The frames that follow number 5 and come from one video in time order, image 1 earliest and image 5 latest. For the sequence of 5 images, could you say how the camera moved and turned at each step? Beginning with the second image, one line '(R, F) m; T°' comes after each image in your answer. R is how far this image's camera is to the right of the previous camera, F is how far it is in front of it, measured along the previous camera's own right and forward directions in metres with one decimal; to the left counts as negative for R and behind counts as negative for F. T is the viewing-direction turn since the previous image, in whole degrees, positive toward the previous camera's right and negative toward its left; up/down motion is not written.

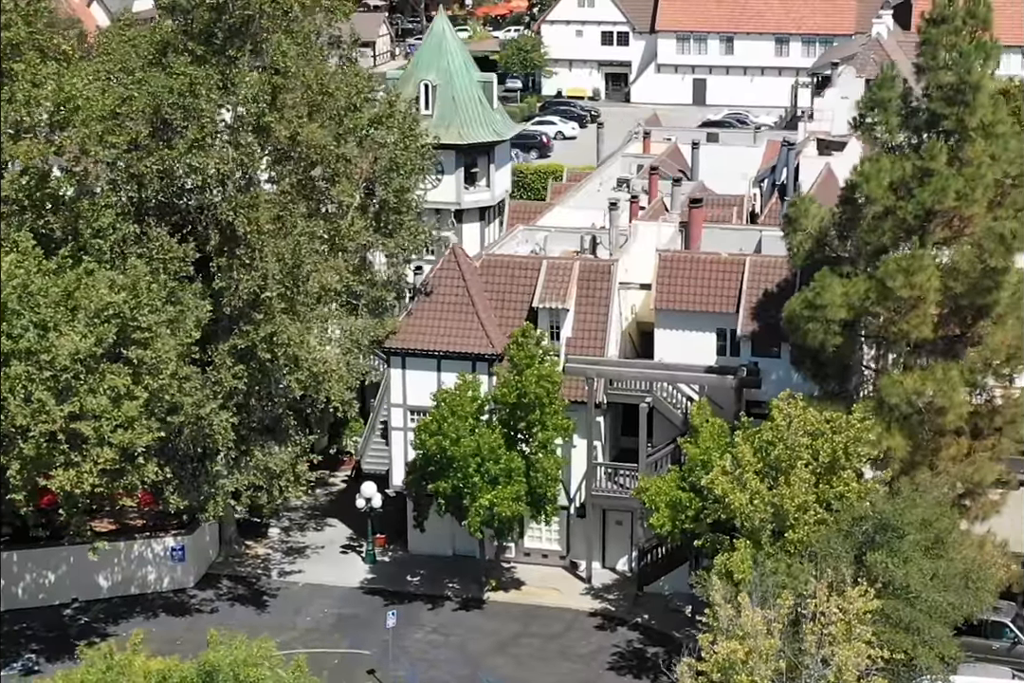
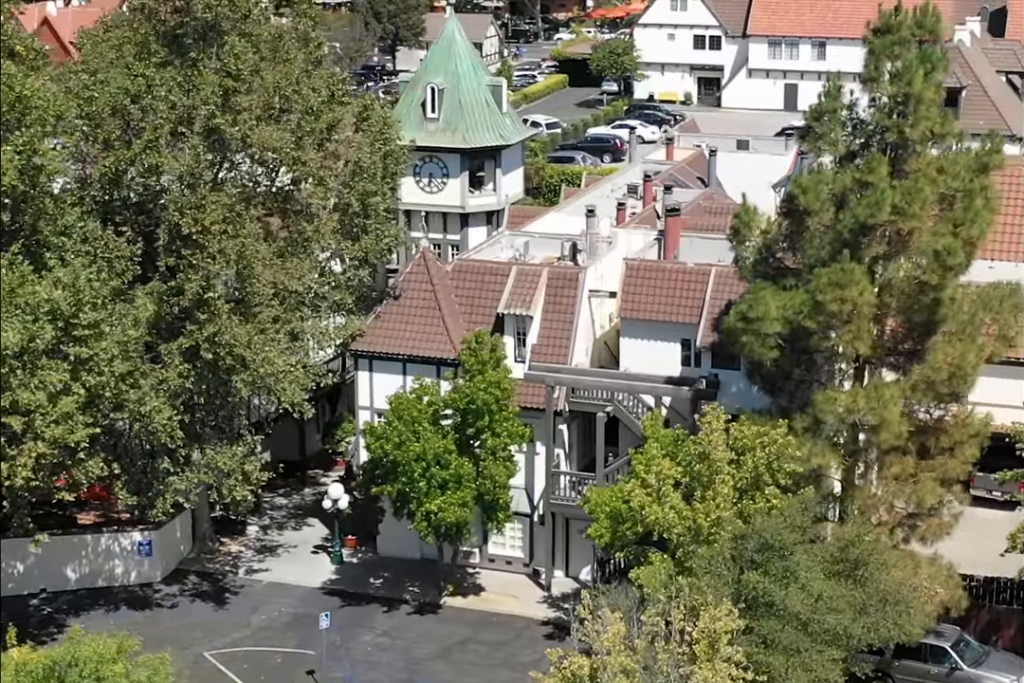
(+3.9, +0.3) m; -4°
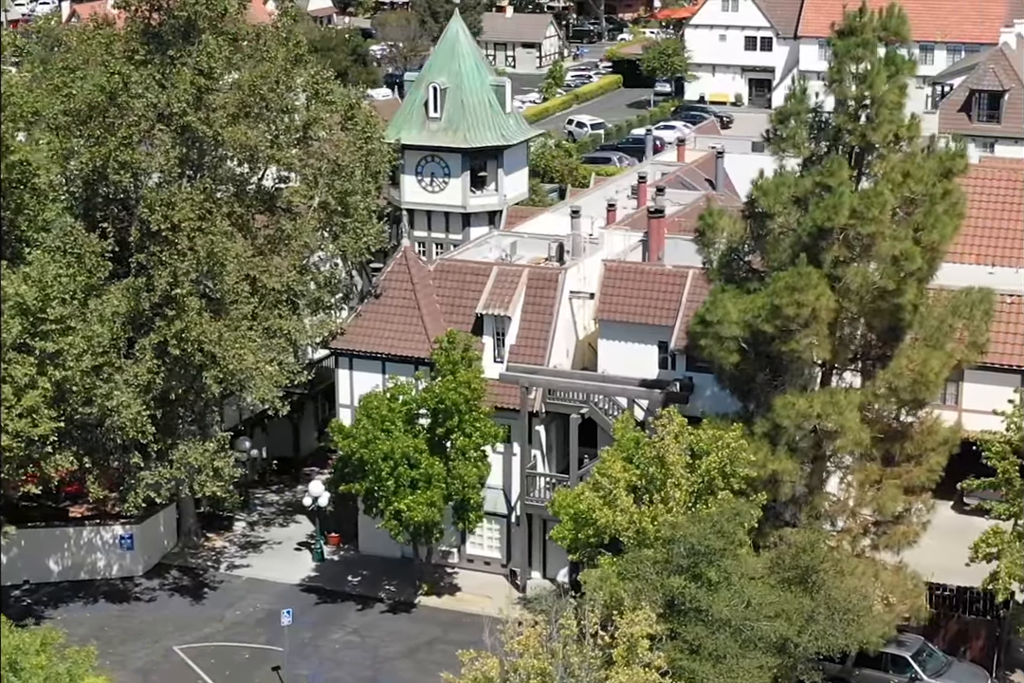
(+2.2, +0.1) m; -2°
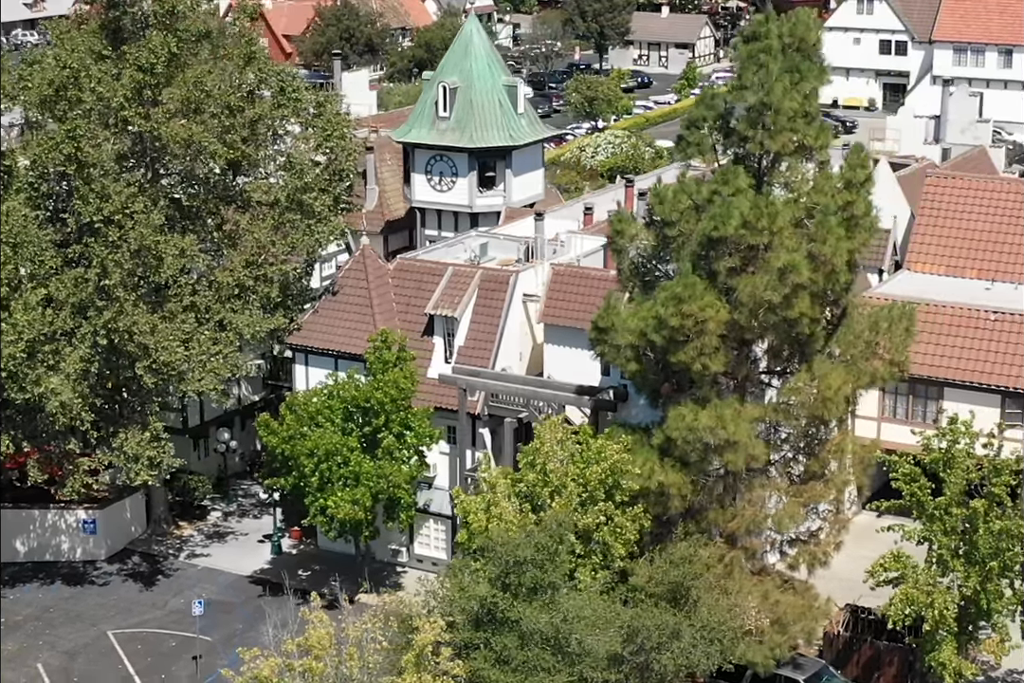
(+5.6, +0.5) m; -6°
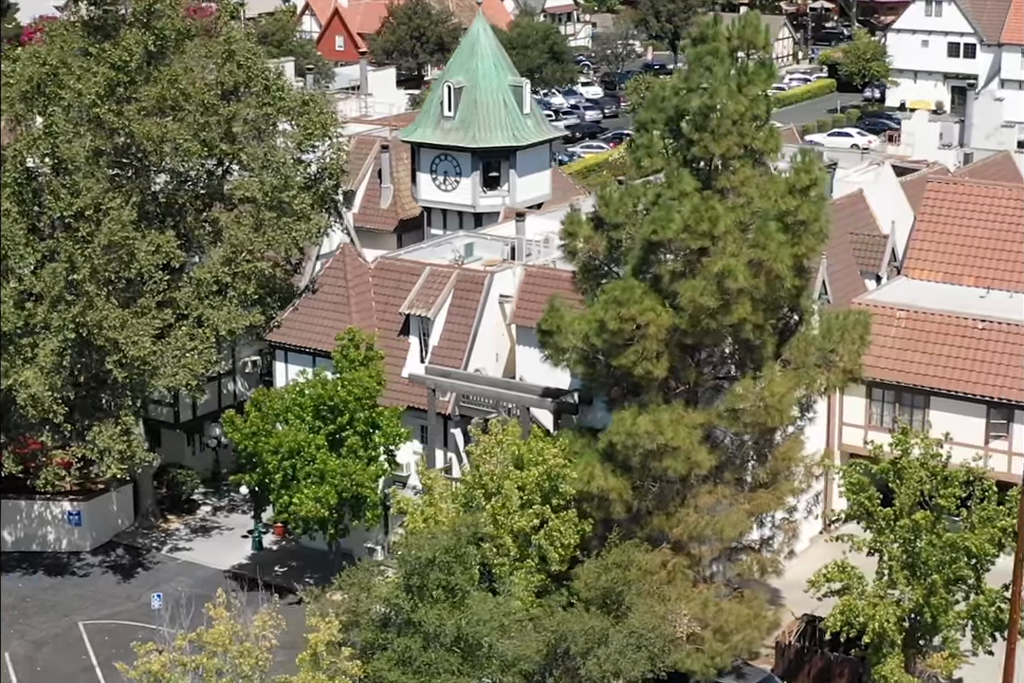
(+2.8, +0.1) m; -3°
